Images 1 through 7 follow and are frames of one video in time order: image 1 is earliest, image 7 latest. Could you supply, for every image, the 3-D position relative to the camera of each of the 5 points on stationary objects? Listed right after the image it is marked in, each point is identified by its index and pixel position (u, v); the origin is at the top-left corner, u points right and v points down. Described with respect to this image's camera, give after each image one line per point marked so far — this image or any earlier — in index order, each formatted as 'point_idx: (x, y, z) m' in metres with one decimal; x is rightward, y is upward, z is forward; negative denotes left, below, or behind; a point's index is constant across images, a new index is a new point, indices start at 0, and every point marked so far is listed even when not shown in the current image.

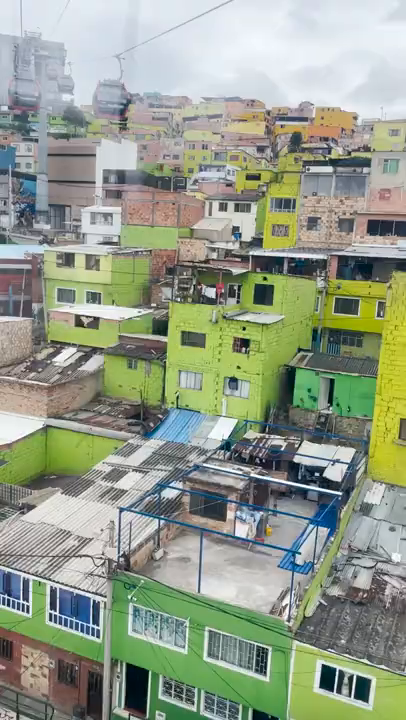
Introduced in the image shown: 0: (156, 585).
0: (-0.9, -4.5, +11.7) m
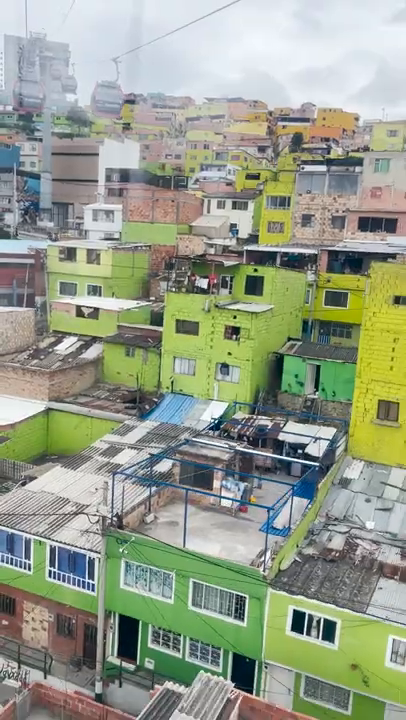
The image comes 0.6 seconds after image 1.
0: (-1.2, -4.0, +12.9) m
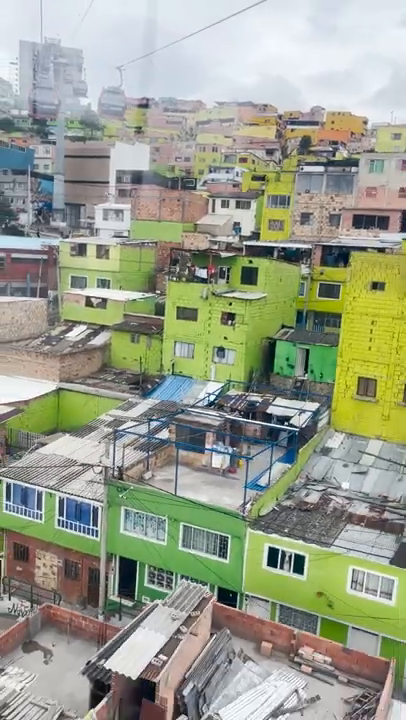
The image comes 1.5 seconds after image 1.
0: (-1.5, -3.3, +14.8) m
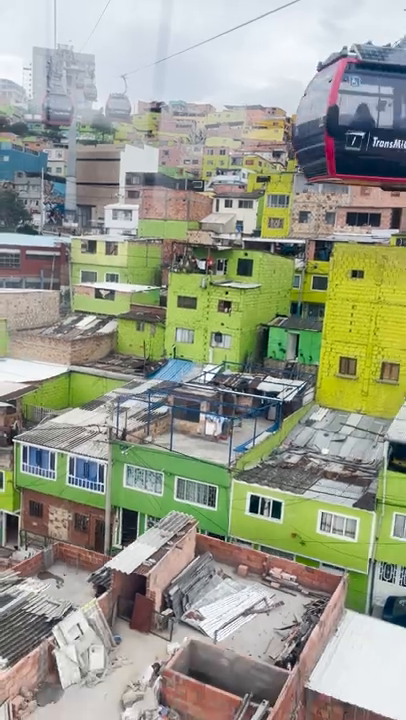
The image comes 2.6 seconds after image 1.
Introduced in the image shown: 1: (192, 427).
0: (-1.7, -2.5, +16.9) m
1: (-0.4, -2.3, +19.7) m
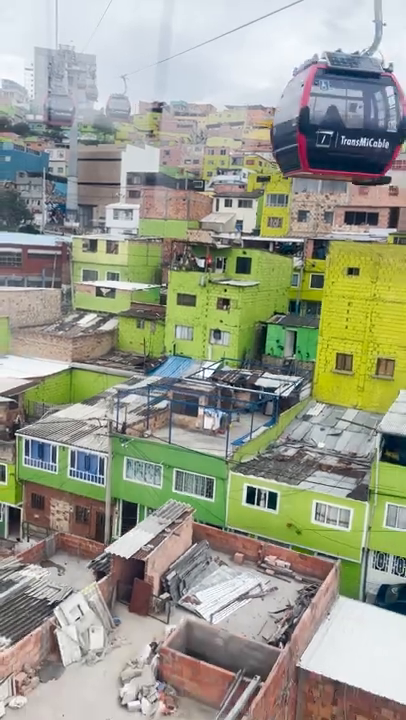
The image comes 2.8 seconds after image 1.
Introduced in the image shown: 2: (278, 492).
0: (-1.8, -2.4, +17.3) m
1: (-0.4, -2.1, +20.1) m
2: (+2.0, -3.6, +15.6) m
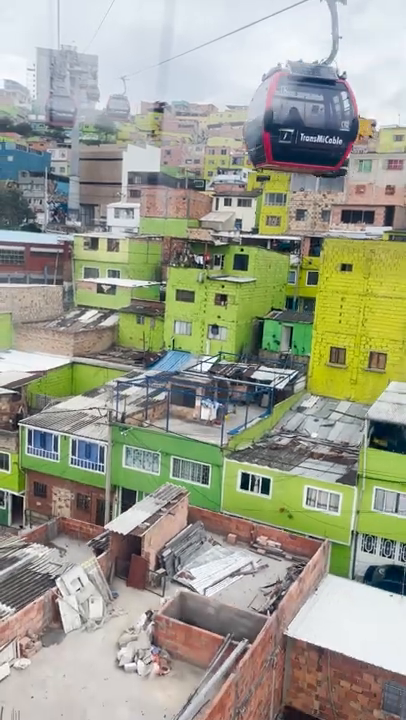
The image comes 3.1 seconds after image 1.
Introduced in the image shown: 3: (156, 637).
0: (-1.9, -2.1, +17.9) m
1: (-0.5, -1.9, +20.7) m
2: (+1.9, -3.3, +16.3) m
3: (-0.8, -4.8, +10.1) m
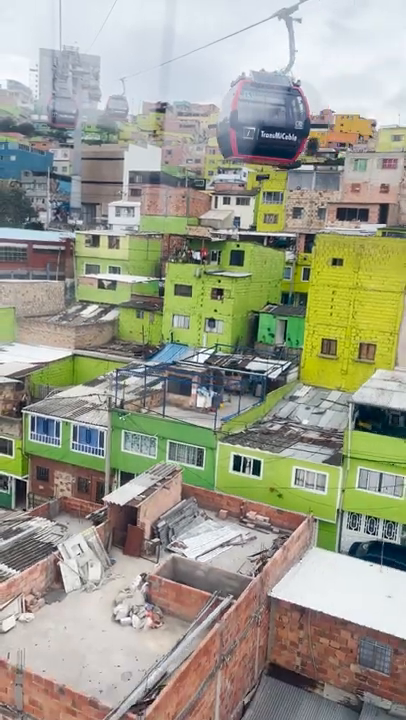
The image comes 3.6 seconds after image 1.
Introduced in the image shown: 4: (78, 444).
0: (-2.1, -1.8, +18.8) m
1: (-0.7, -1.5, +21.6) m
2: (+1.7, -2.9, +17.2) m
3: (-1.0, -4.5, +11.0) m
4: (-4.3, -2.9, +19.9) m
